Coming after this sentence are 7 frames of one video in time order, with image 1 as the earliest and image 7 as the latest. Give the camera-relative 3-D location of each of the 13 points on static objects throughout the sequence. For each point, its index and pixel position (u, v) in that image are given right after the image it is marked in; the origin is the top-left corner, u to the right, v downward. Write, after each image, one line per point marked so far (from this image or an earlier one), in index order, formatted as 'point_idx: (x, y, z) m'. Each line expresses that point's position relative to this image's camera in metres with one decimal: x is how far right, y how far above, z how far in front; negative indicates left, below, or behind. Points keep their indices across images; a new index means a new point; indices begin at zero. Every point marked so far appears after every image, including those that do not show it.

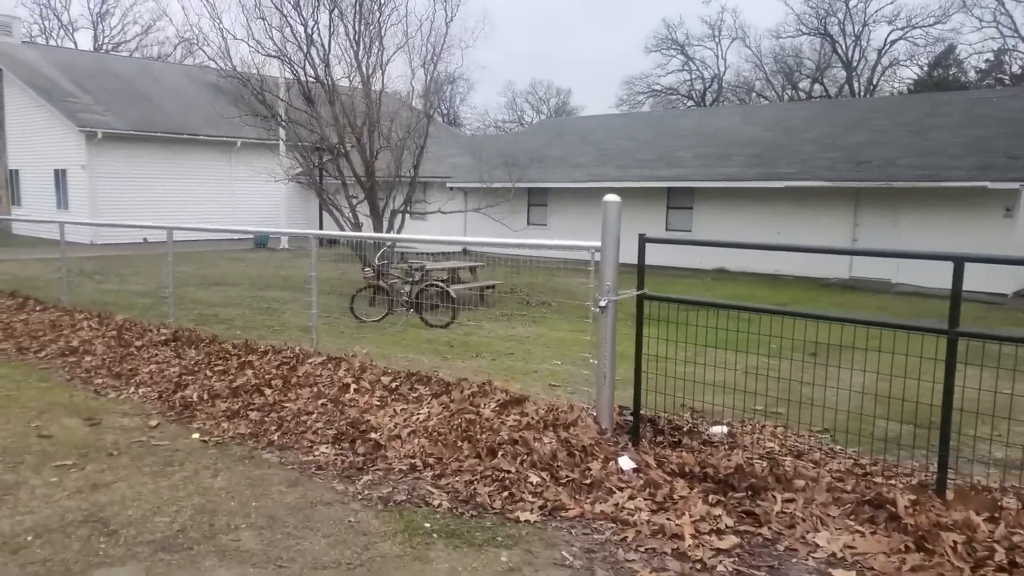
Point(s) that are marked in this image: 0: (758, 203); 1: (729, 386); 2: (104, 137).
0: (+5.1, +1.8, +15.1) m
1: (+1.5, -0.7, +5.2) m
2: (-10.9, +4.0, +19.2) m
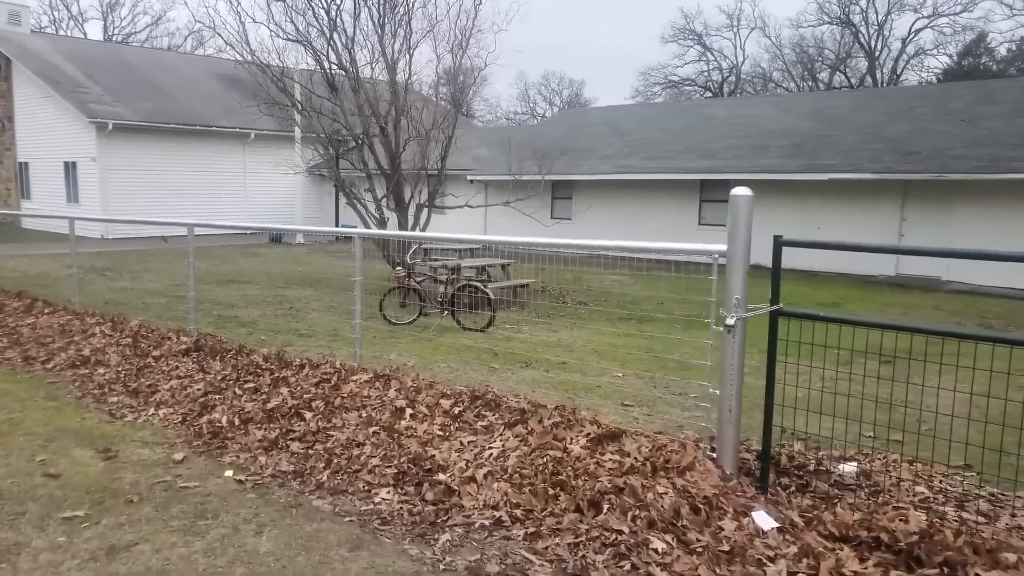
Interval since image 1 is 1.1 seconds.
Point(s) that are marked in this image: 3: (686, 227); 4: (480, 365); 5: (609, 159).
0: (+5.7, +1.8, +14.4) m
1: (+2.0, -0.8, +4.6) m
2: (-10.3, +4.1, +18.7) m
3: (+3.8, +1.3, +15.9) m
4: (-0.3, -0.6, +6.1) m
5: (+2.2, +3.0, +16.7) m
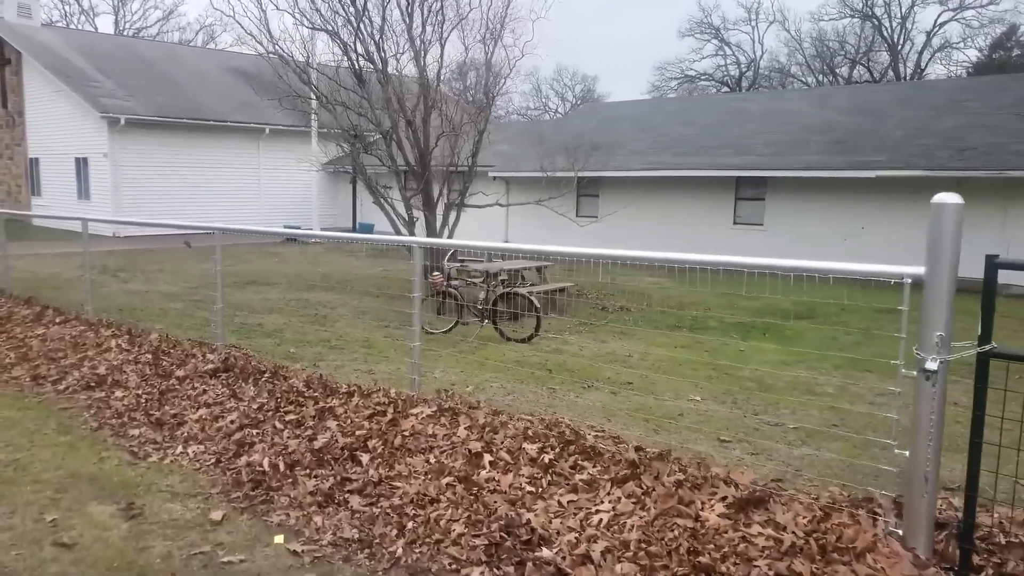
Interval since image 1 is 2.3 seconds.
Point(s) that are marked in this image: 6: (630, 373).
0: (+6.2, +1.8, +13.7) m
1: (+2.4, -0.9, +3.9) m
2: (-9.7, +4.1, +18.1) m
3: (+4.4, +1.3, +15.2) m
4: (+0.2, -0.7, +5.5) m
5: (+2.8, +3.0, +16.0) m
6: (+1.0, -0.7, +5.9) m
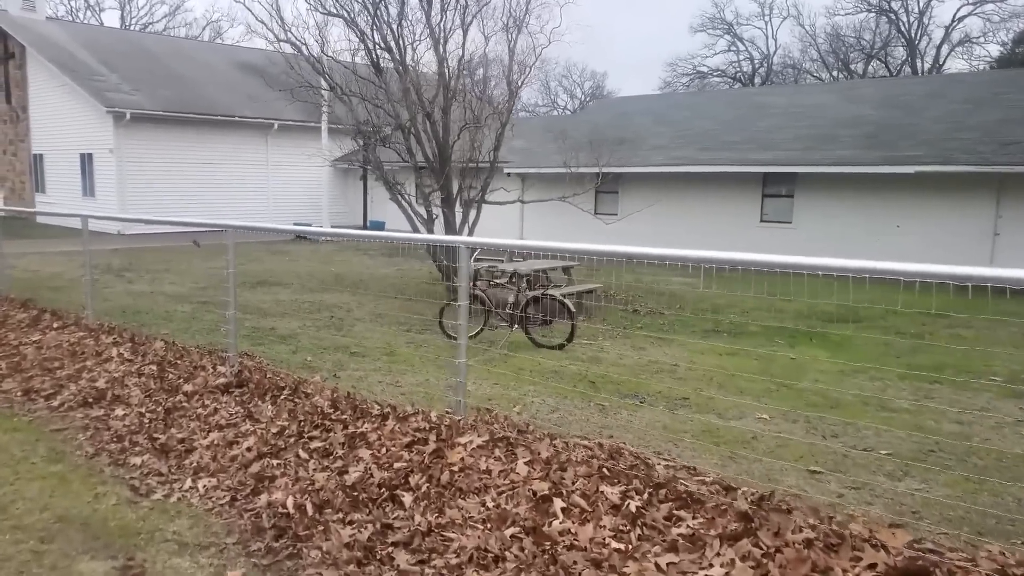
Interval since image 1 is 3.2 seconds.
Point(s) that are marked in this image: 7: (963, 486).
0: (+6.6, +1.8, +13.1) m
1: (+2.7, -0.9, +3.4) m
2: (-9.3, +4.2, +17.7) m
3: (+4.7, +1.3, +14.6) m
4: (+0.5, -0.8, +5.0) m
5: (+3.2, +2.9, +15.4) m
6: (+1.3, -0.7, +5.4) m
7: (+2.2, -0.9, +3.4) m
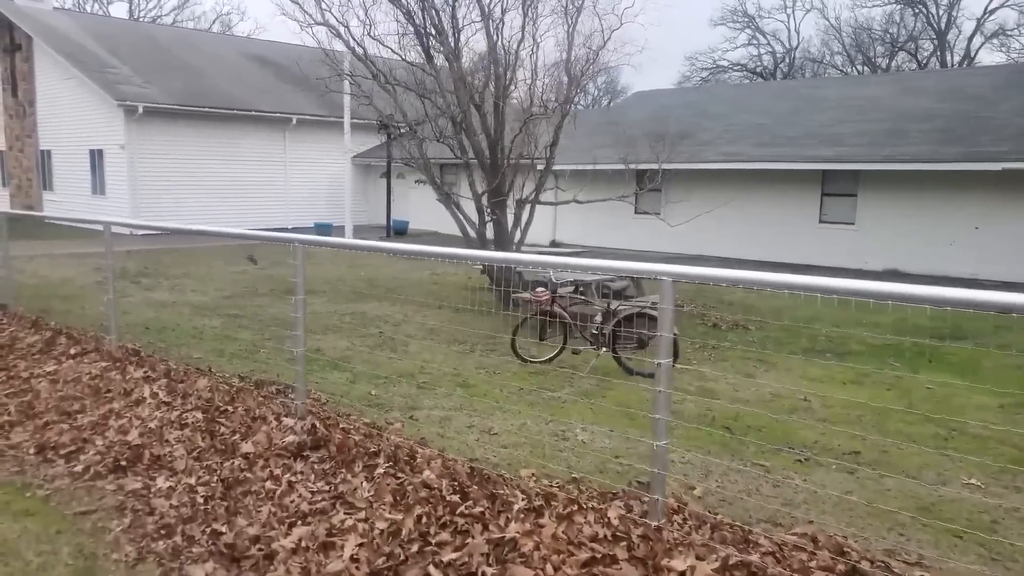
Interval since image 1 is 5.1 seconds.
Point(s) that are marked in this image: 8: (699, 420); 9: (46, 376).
0: (+7.4, +1.7, +12.1) m
1: (+3.4, -1.1, +2.4) m
2: (-8.5, +4.1, +16.7) m
3: (+5.5, +1.2, +13.6) m
4: (+1.2, -0.9, +4.0) m
5: (+4.0, +2.8, +14.4) m
6: (+2.0, -0.9, +4.4) m
7: (+2.9, -1.1, +2.5) m
8: (+1.2, -0.9, +4.6) m
9: (-3.2, -0.6, +4.9) m
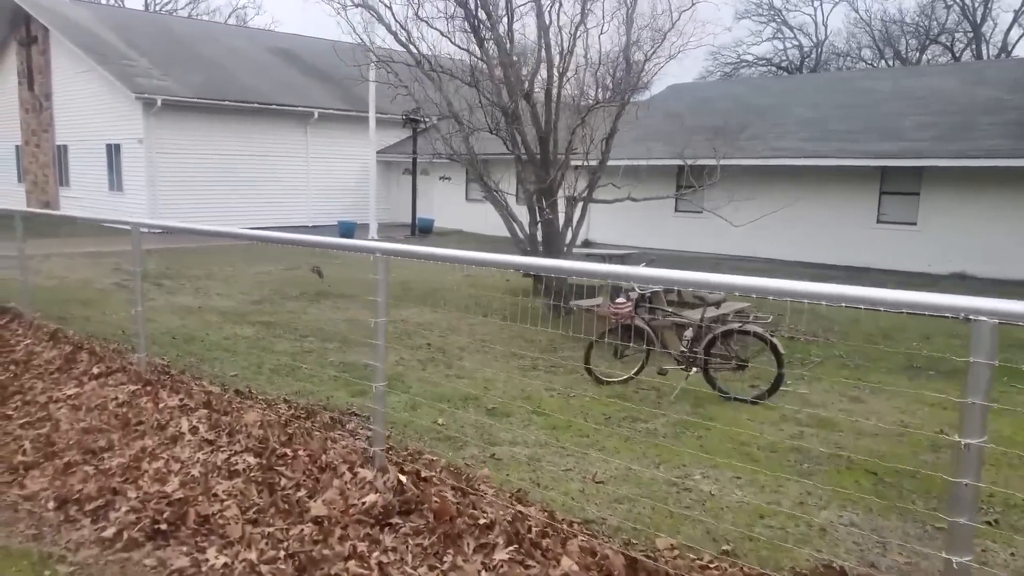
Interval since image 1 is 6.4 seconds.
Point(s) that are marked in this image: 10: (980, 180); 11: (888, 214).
0: (+8.0, +1.6, +11.3) m
1: (+3.9, -1.2, +1.6) m
2: (-7.7, +4.1, +16.1) m
3: (+6.2, +1.1, +12.8) m
4: (+1.7, -1.0, +3.3) m
5: (+4.7, +2.8, +13.6) m
6: (+2.5, -1.0, +3.6) m
7: (+3.4, -1.2, +1.7) m
8: (+1.8, -0.9, +3.9) m
9: (-2.6, -0.7, +4.3) m
10: (+7.7, +1.7, +11.6) m
11: (+6.6, +1.3, +12.6) m
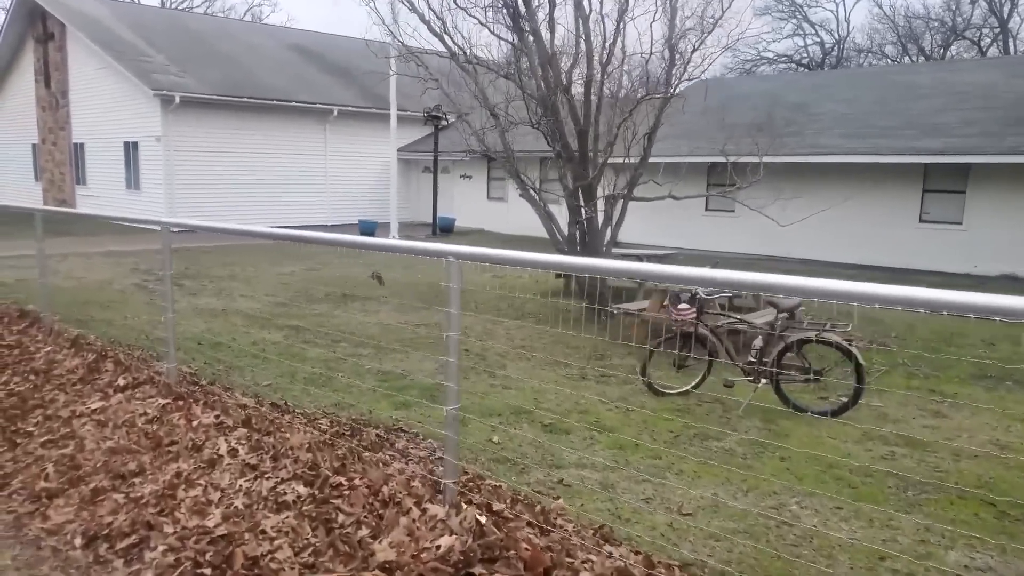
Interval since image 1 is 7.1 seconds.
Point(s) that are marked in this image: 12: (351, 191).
0: (+8.5, +1.5, +10.8) m
1: (+4.2, -1.2, +1.2) m
2: (-7.2, +4.1, +15.8) m
3: (+6.7, +1.1, +12.3) m
4: (+2.1, -1.1, +2.9) m
5: (+5.2, +2.8, +13.2) m
6: (+2.9, -1.0, +3.2) m
7: (+3.7, -1.3, +1.3) m
8: (+2.1, -1.0, +3.5) m
9: (-2.3, -0.7, +3.9) m
10: (+8.2, +1.7, +11.1) m
11: (+7.1, +1.3, +12.2) m
12: (-4.3, +2.6, +19.1) m
